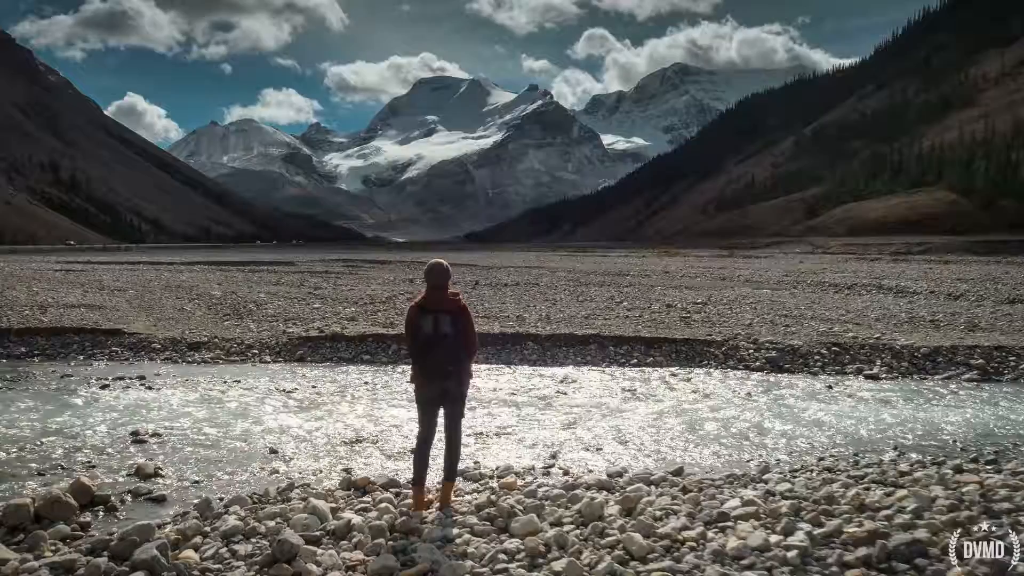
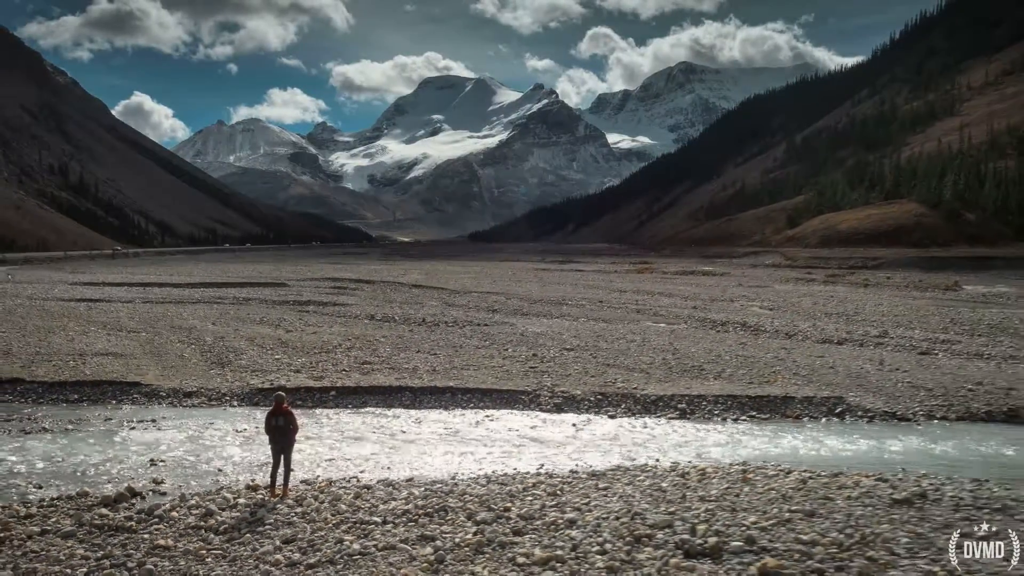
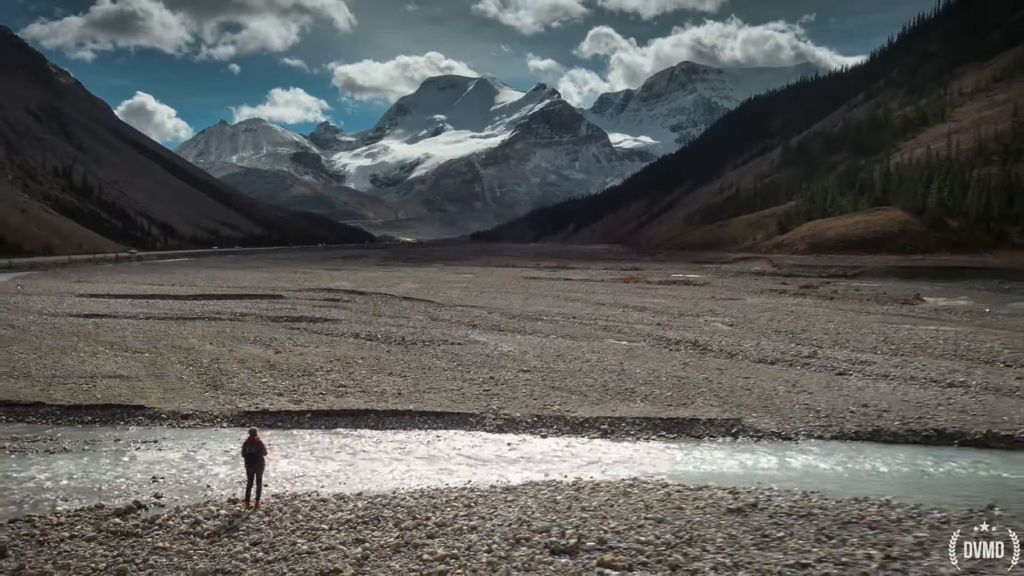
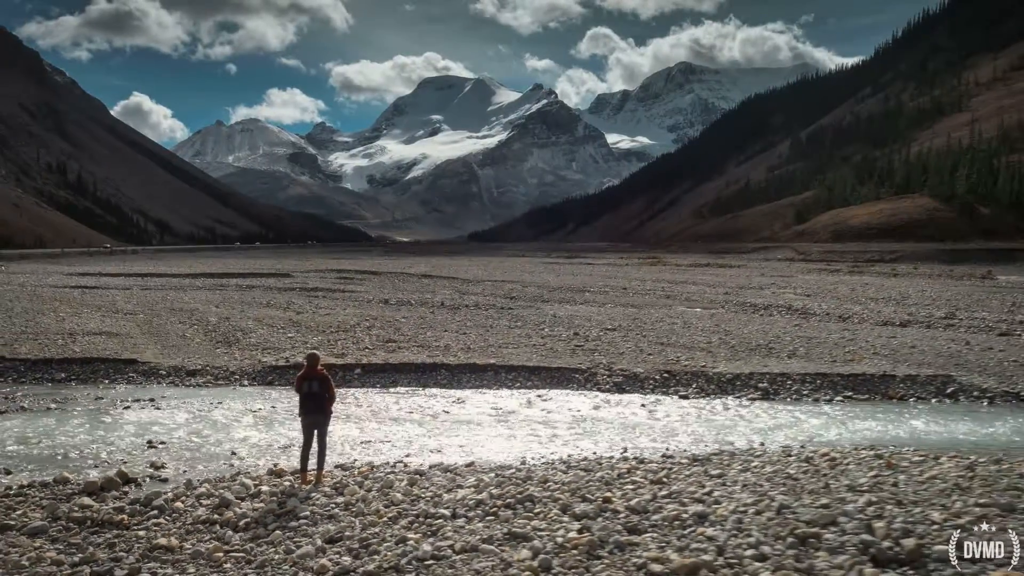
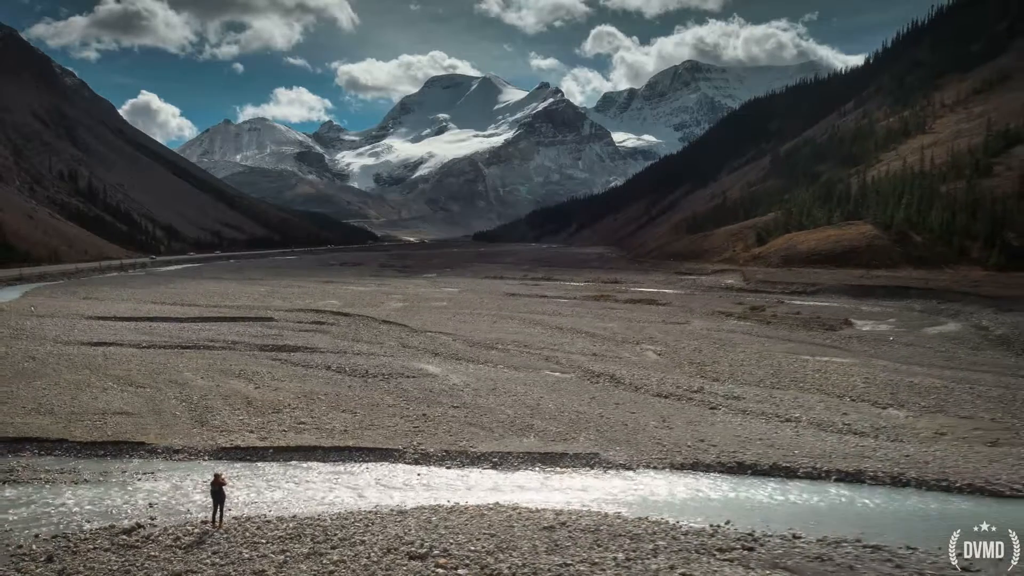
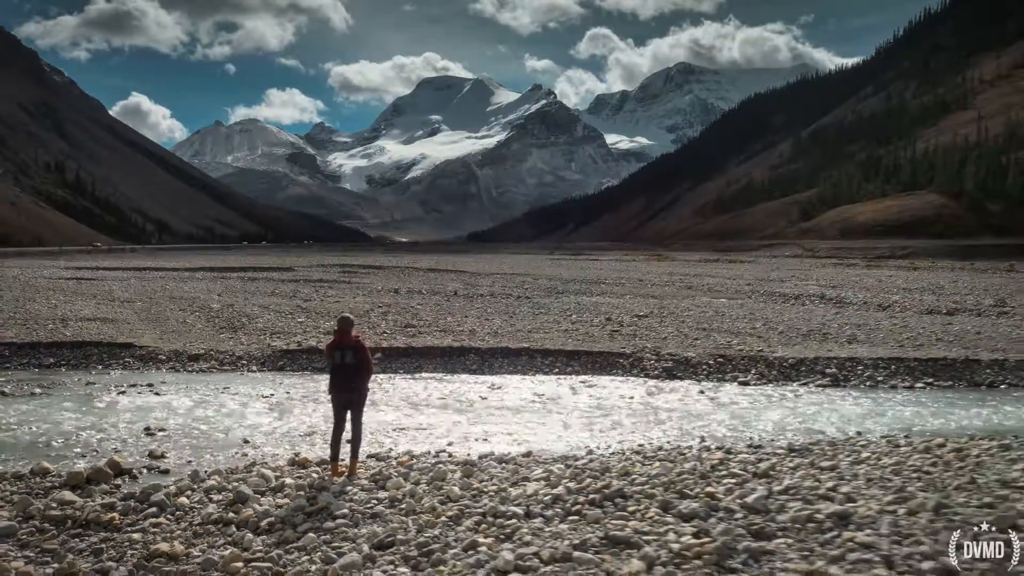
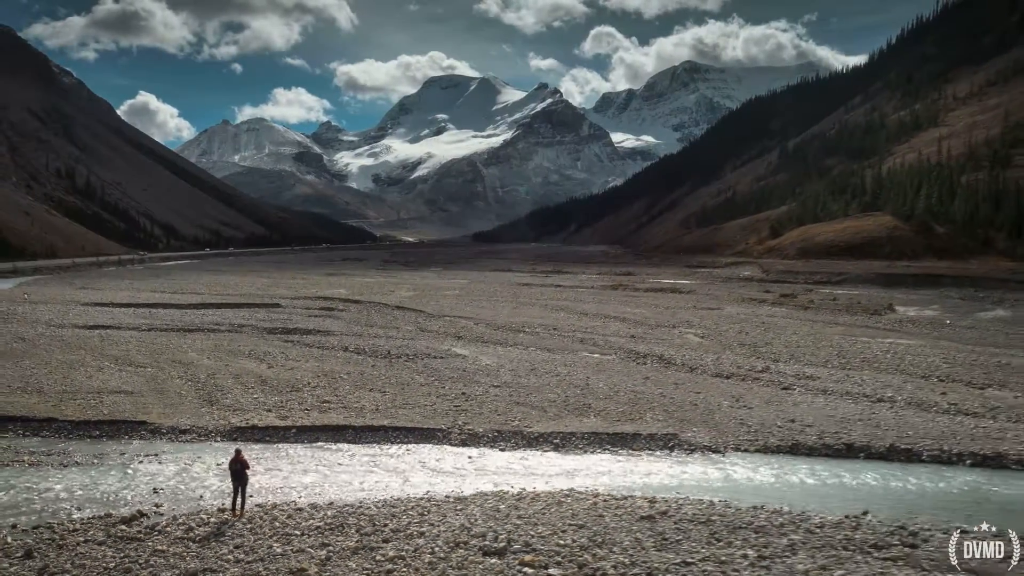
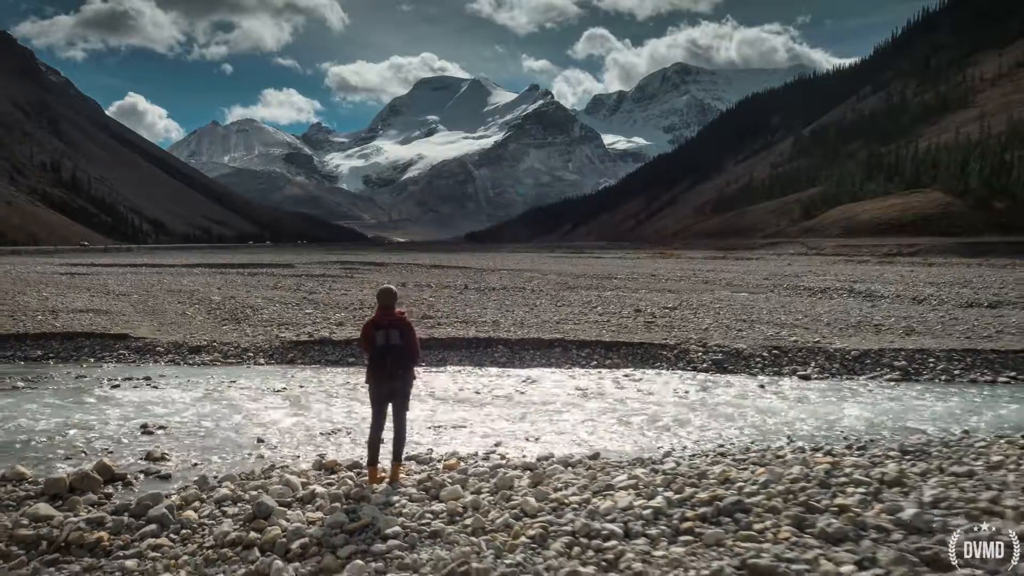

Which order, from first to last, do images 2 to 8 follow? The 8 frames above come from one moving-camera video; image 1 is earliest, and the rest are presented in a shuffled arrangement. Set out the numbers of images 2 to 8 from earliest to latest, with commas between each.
8, 6, 4, 2, 3, 7, 5
